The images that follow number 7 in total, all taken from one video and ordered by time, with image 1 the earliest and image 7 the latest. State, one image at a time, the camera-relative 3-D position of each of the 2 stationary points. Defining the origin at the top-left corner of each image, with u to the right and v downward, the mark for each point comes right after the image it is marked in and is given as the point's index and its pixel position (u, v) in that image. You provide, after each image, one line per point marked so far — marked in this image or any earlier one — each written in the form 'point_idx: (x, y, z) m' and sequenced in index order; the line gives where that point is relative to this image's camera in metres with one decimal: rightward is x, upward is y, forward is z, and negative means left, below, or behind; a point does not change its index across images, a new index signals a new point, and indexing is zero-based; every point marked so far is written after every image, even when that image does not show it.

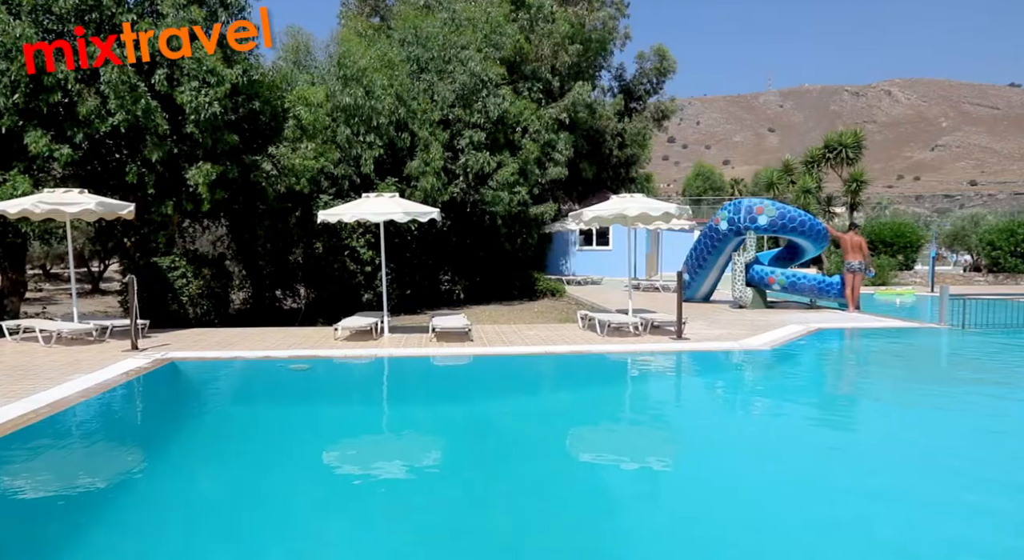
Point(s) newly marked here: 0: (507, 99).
0: (-0.1, +4.2, +15.0) m
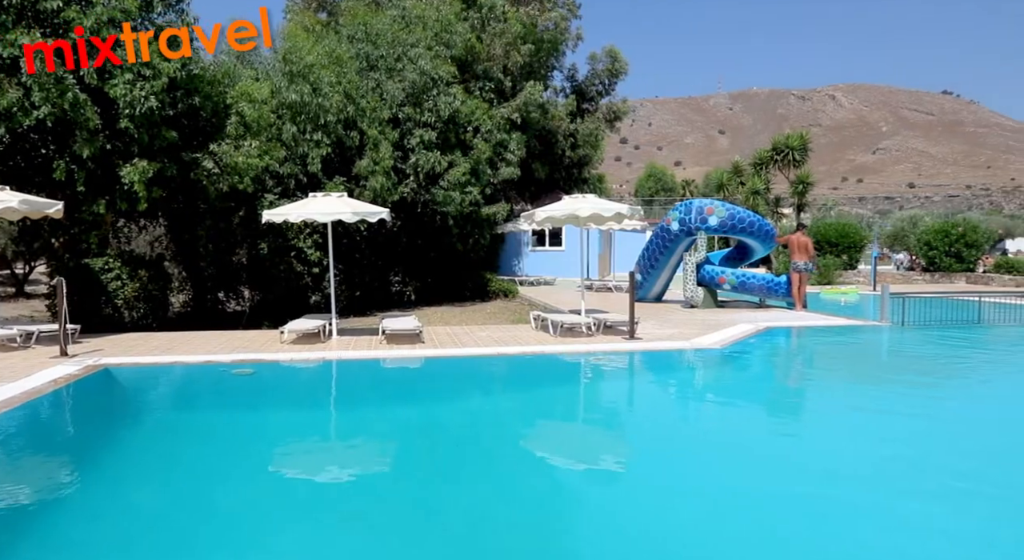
0: (-1.2, +4.2, +14.8) m
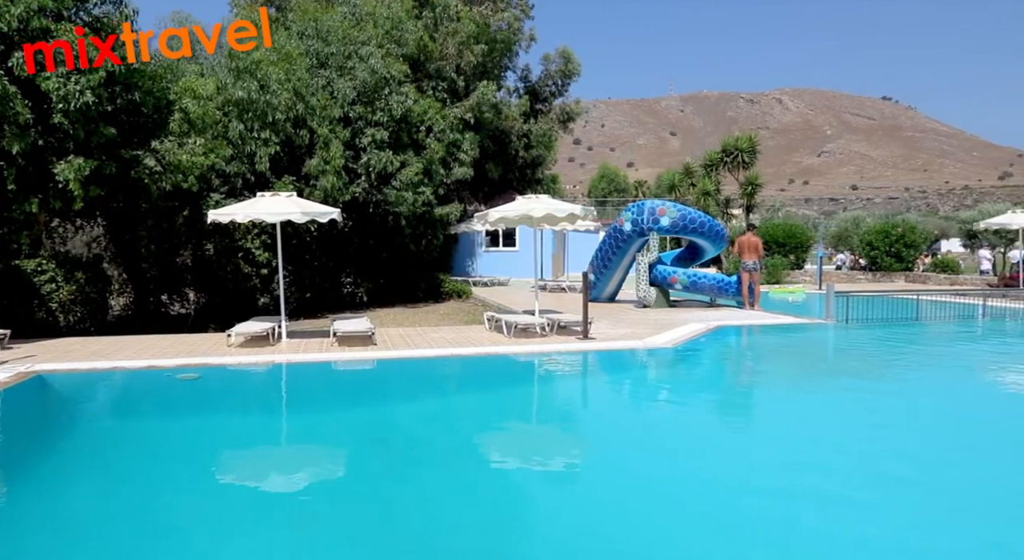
0: (-2.3, +4.2, +14.6) m
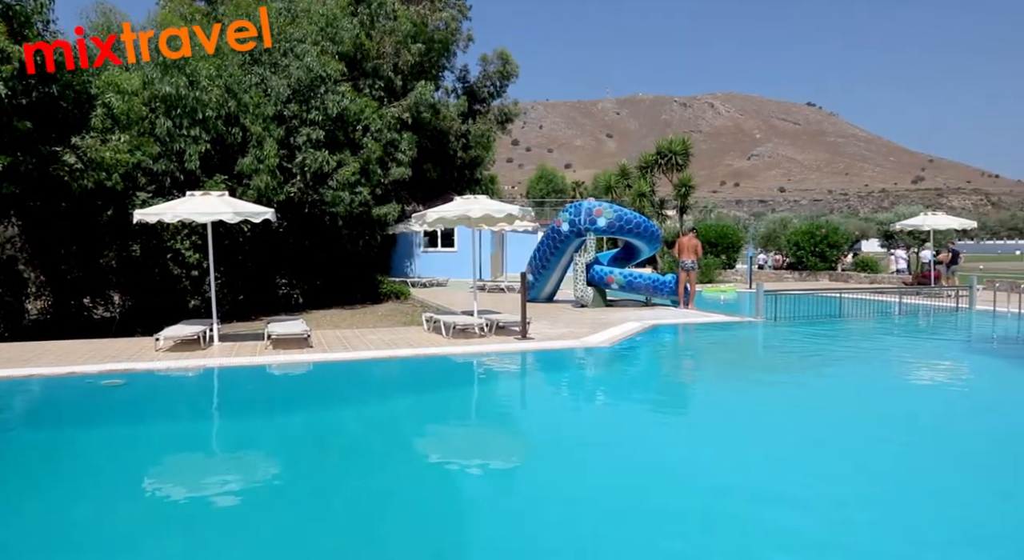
0: (-3.7, +4.1, +14.4) m
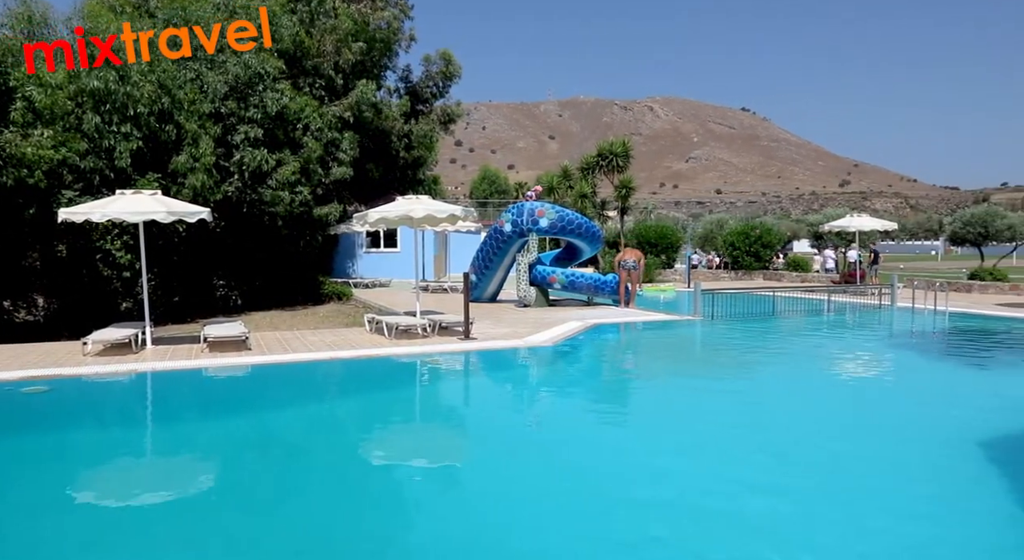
0: (-5.0, +4.1, +14.2) m
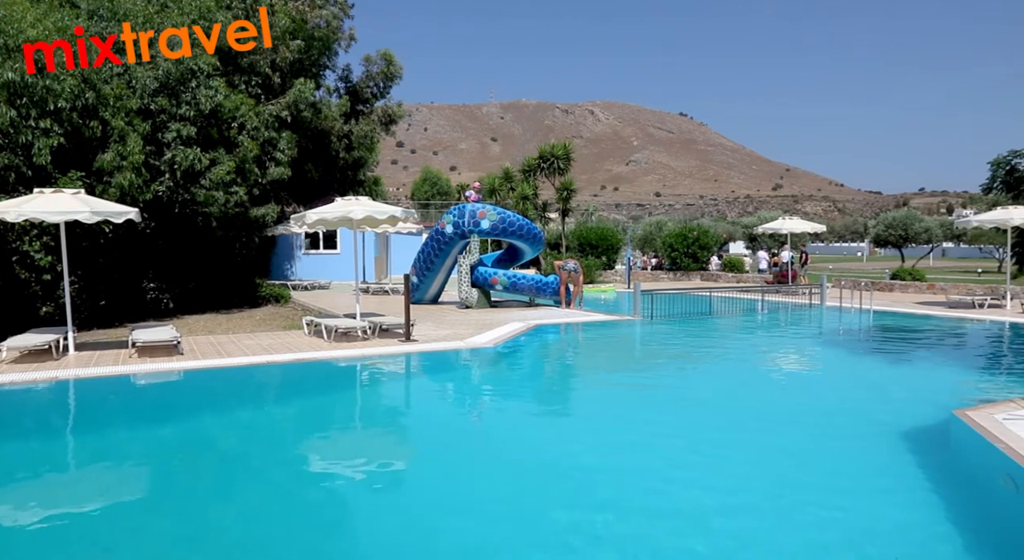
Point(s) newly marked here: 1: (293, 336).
0: (-6.3, +4.1, +13.8) m
1: (-4.8, -1.2, +14.0) m
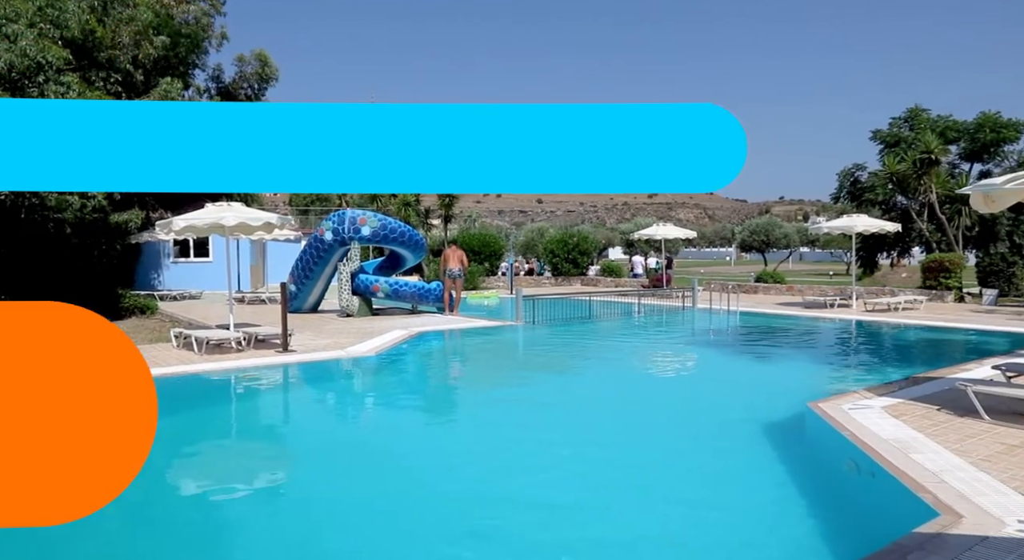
0: (-8.8, +3.9, +12.9) m
1: (-7.3, -1.4, +13.3) m
